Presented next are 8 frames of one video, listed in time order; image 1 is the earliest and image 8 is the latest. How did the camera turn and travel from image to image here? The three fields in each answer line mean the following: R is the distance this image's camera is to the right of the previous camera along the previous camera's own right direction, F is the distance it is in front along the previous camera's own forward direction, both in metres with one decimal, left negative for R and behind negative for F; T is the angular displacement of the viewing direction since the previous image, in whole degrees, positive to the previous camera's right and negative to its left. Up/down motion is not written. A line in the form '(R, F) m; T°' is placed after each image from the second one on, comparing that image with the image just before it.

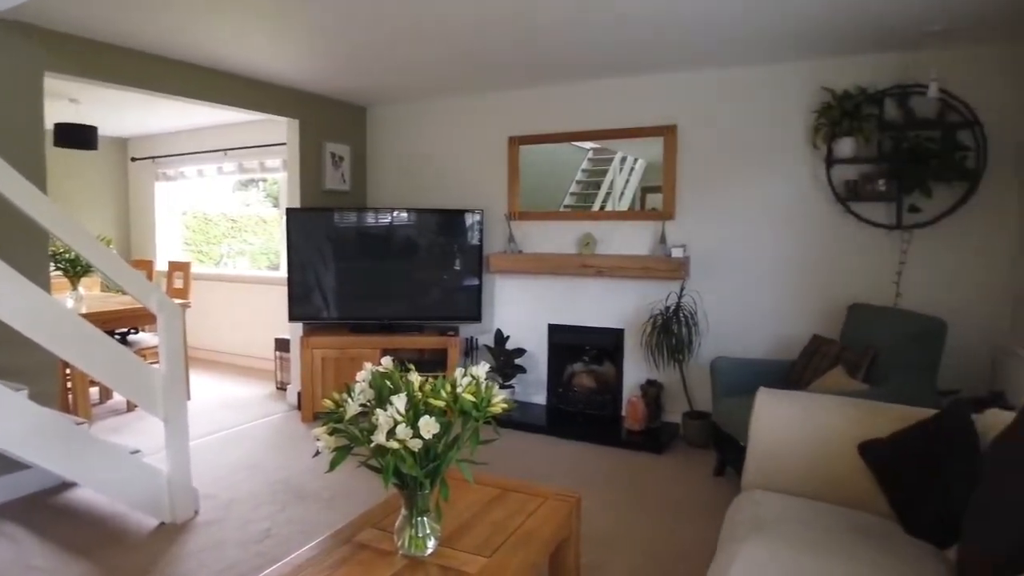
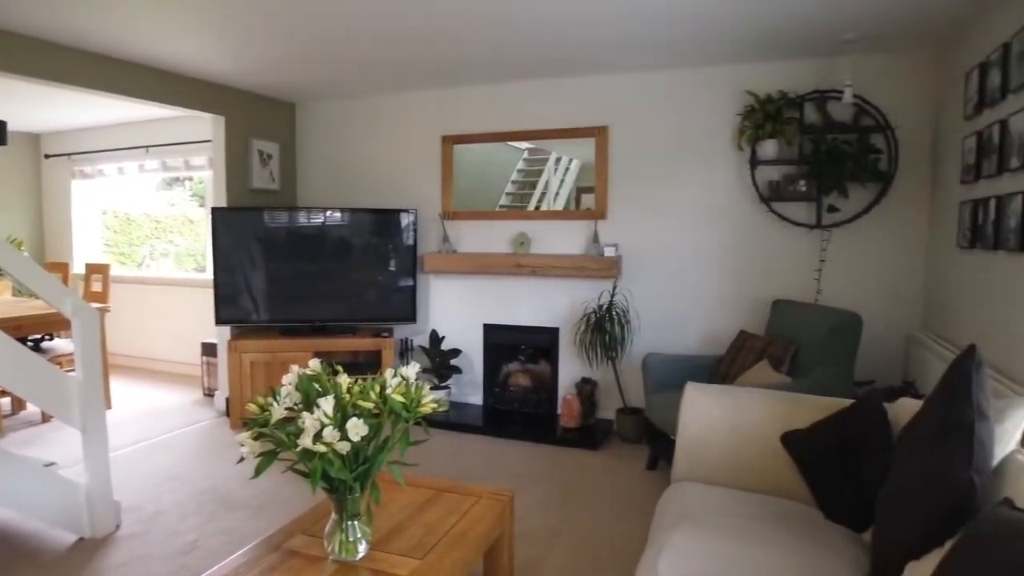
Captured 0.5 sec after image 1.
(0.0, 0.0) m; +5°
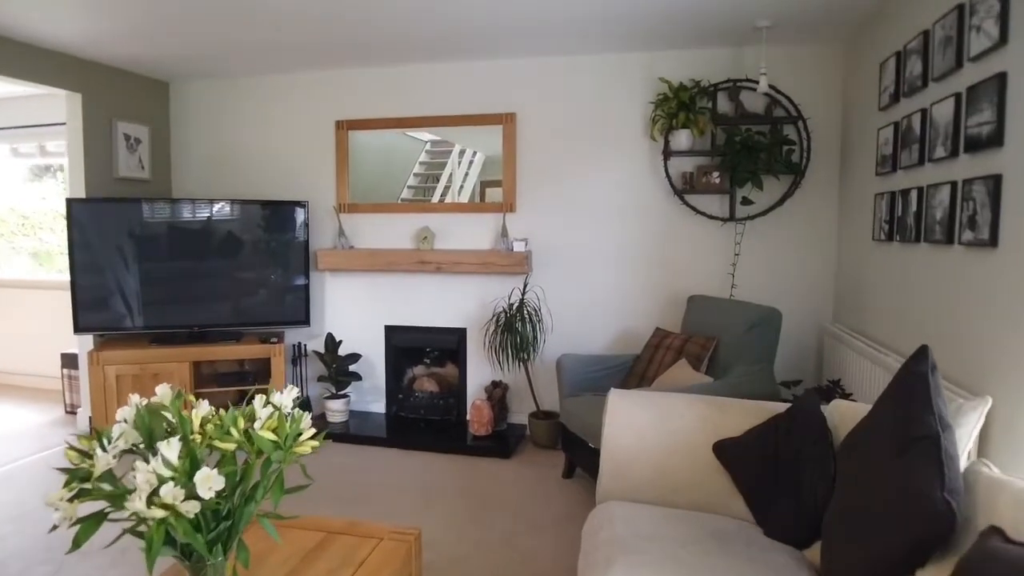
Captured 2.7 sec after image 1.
(0.0, +0.3) m; +8°
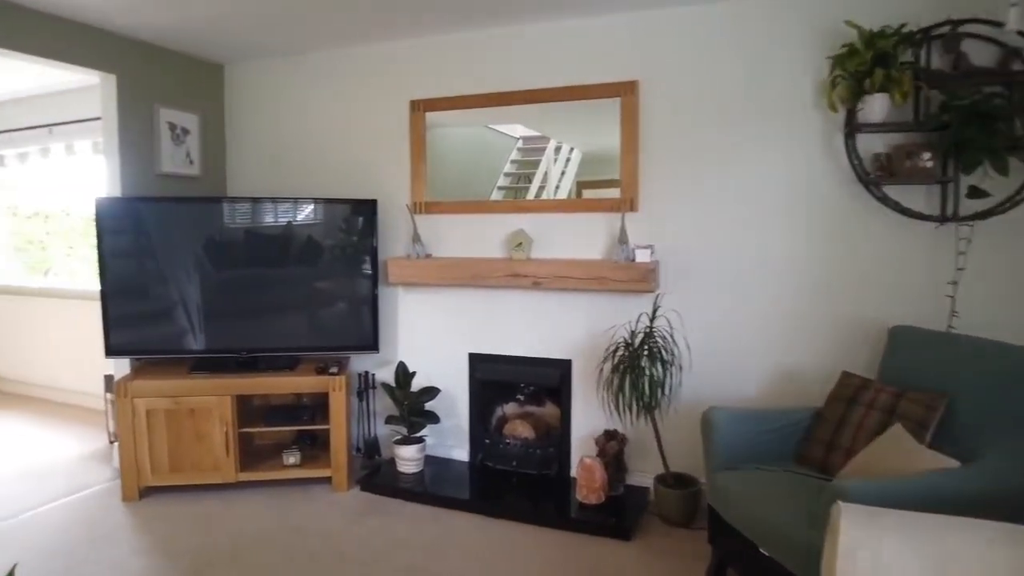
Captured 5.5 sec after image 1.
(-0.1, +0.9) m; -7°
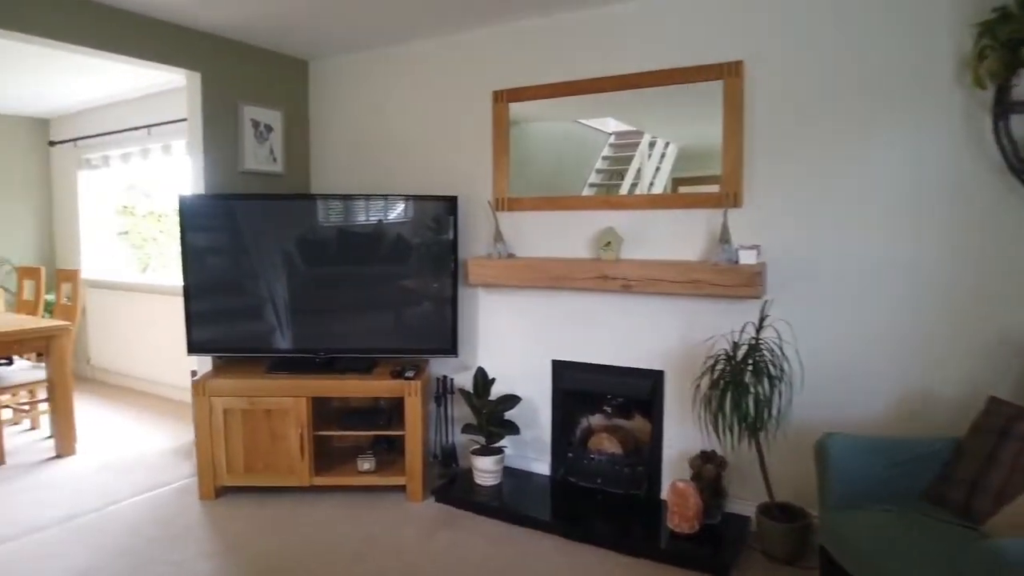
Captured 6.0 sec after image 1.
(0.0, +0.2) m; -7°
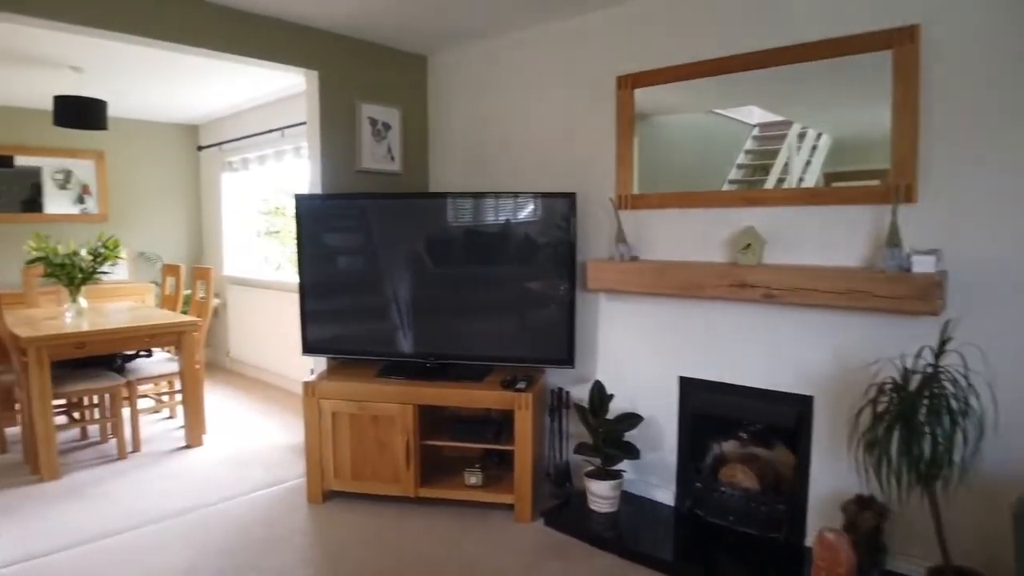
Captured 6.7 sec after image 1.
(+0.1, +0.3) m; -11°
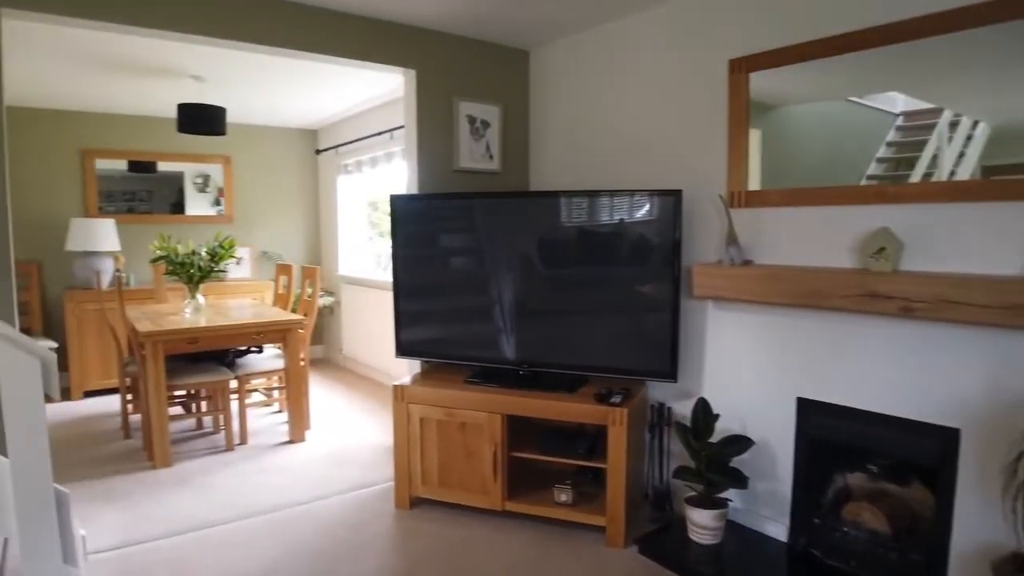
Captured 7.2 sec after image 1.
(+0.1, +0.2) m; -10°
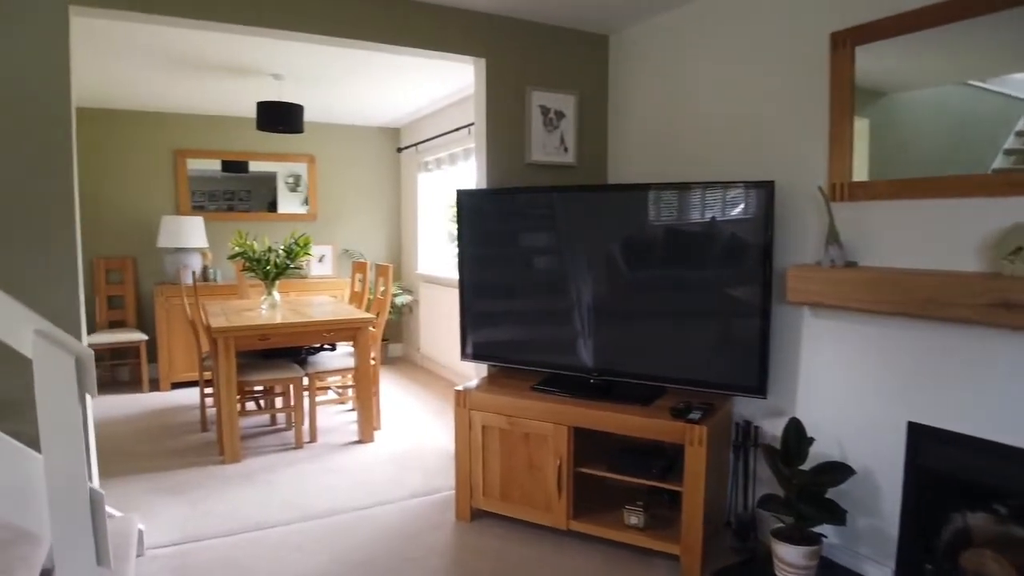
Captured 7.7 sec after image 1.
(+0.1, +0.2) m; -7°
